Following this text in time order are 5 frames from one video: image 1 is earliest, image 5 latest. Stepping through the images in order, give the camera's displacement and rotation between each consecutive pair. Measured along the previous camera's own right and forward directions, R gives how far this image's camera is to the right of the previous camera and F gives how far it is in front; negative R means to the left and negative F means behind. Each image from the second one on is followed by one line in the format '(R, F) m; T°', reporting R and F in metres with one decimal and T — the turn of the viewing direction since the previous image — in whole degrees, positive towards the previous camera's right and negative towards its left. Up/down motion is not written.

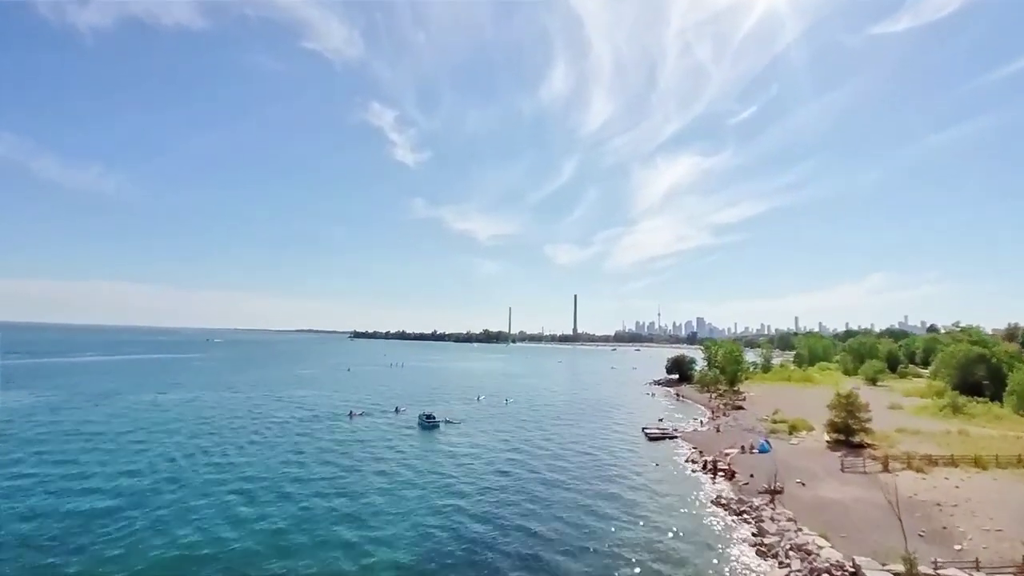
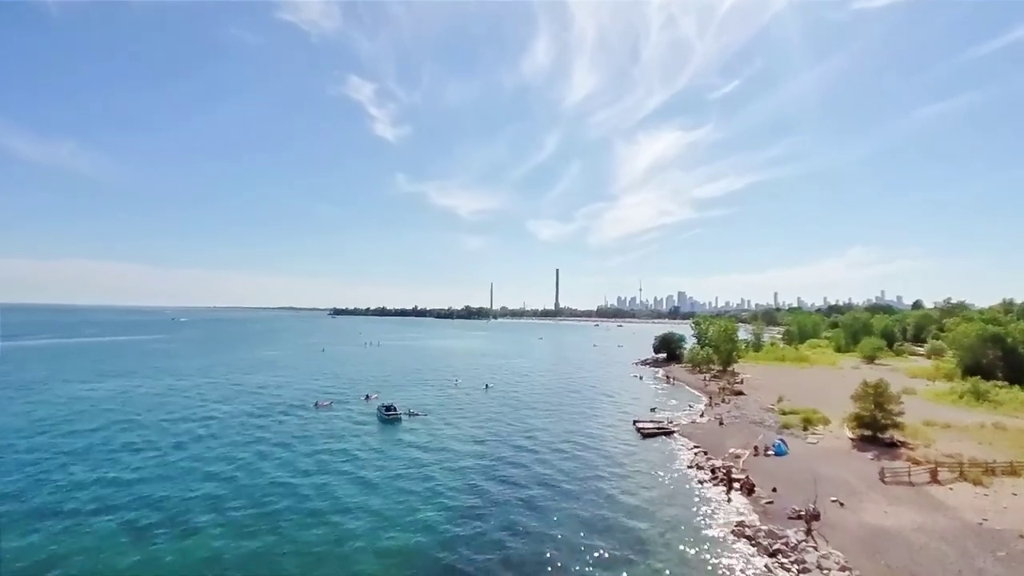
(+0.2, +2.0) m; +1°
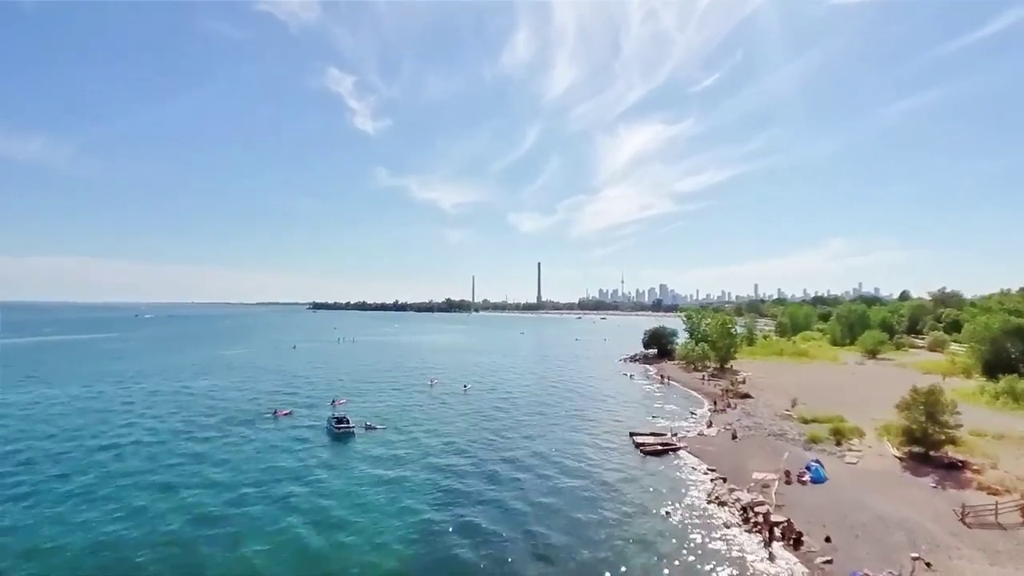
(+0.1, +2.1) m; +1°
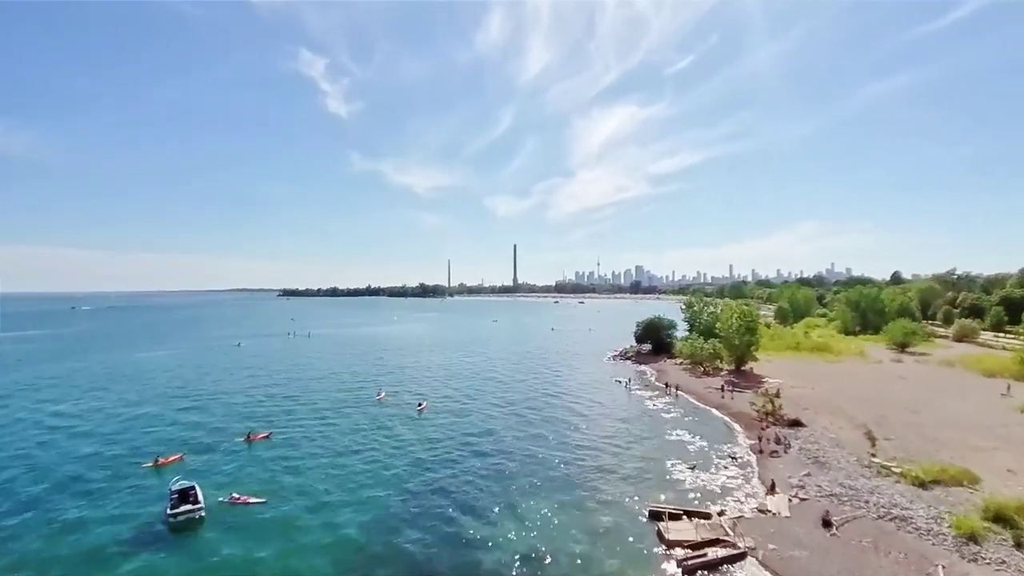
(+0.3, +4.4) m; +2°
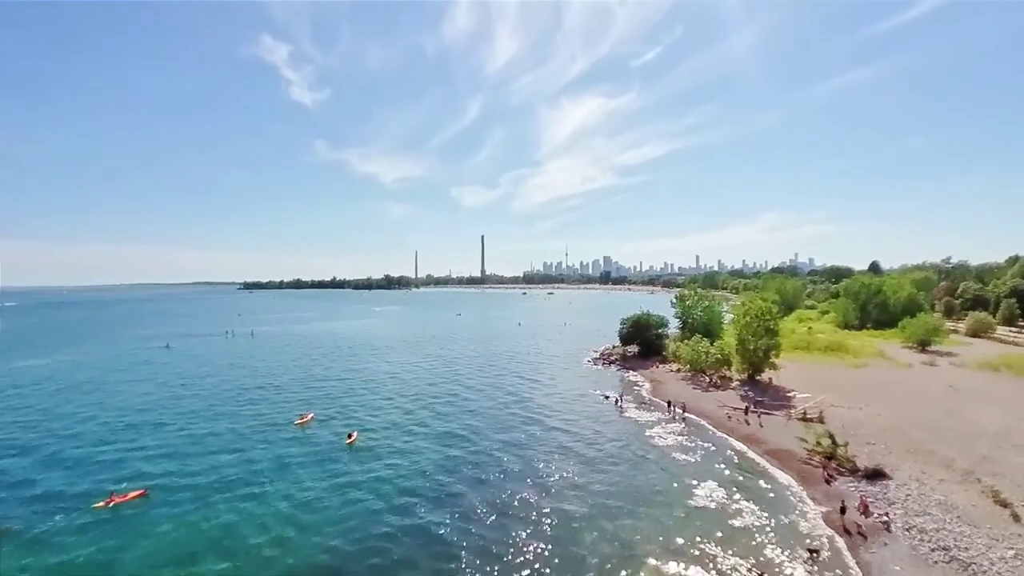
(+0.1, +3.5) m; +3°
